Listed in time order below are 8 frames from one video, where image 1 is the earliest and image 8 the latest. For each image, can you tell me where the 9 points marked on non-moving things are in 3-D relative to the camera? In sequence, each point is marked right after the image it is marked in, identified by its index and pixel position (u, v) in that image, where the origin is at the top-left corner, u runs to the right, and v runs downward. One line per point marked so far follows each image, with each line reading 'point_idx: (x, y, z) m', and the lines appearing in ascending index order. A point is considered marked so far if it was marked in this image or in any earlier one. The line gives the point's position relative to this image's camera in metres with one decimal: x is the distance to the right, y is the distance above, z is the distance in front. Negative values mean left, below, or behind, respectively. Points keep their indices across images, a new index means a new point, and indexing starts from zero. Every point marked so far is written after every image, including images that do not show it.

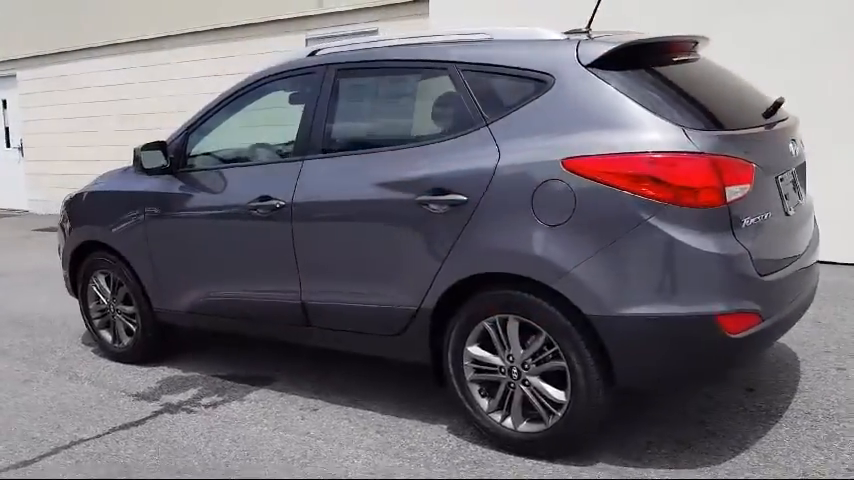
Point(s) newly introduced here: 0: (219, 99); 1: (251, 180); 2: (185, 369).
0: (-1.2, +0.9, +4.8) m
1: (-1.0, +0.4, +4.5) m
2: (-1.6, -0.9, +5.3) m
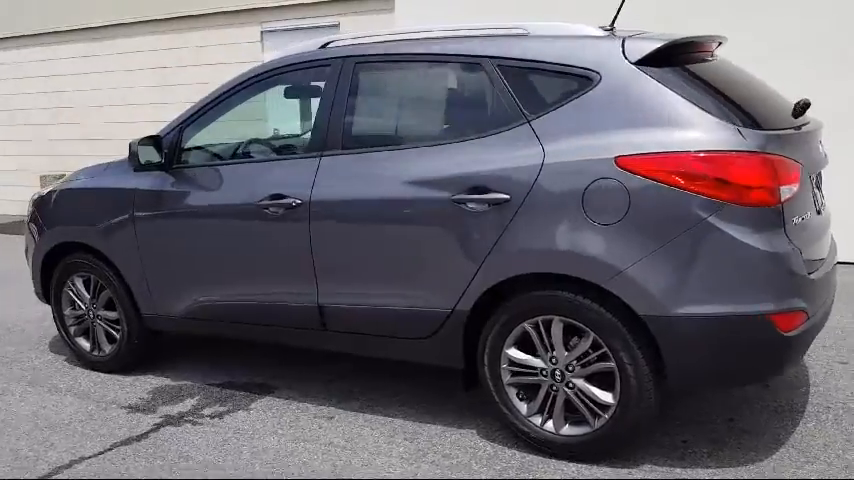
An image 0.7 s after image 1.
0: (-1.2, +0.9, +4.6) m
1: (-0.9, +0.3, +4.3) m
2: (-1.6, -0.9, +5.0) m
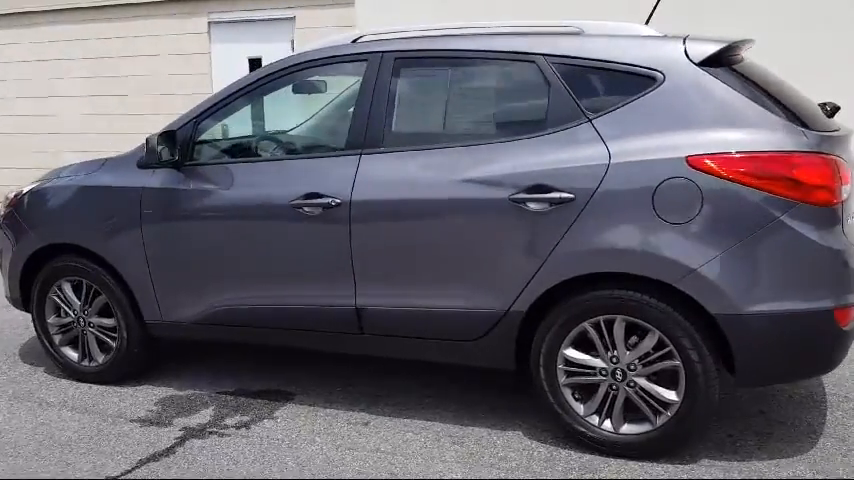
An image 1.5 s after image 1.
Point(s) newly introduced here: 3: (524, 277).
0: (-1.0, +0.9, +4.4) m
1: (-0.7, +0.3, +4.1) m
2: (-1.5, -0.9, +4.7) m
3: (+0.5, -0.2, +3.7) m
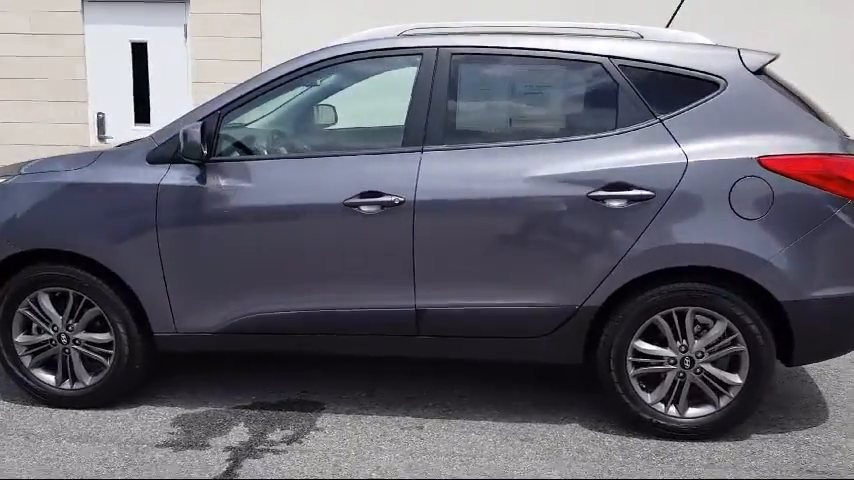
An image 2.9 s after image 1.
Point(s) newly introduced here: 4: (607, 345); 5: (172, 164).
0: (-0.8, +0.9, +4.0) m
1: (-0.4, +0.3, +3.9) m
2: (-1.3, -0.9, +4.3) m
3: (+0.8, -0.2, +3.8) m
4: (+0.9, -0.5, +3.8) m
5: (-1.3, +0.4, +4.0) m
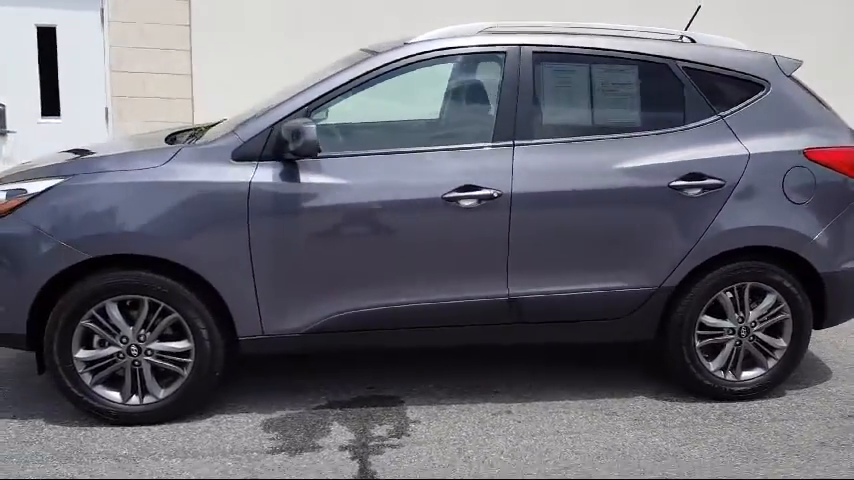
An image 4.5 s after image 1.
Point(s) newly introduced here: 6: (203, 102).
0: (-0.3, +0.9, +4.0) m
1: (+0.1, +0.4, +3.9) m
2: (-0.9, -0.9, +4.1) m
3: (+1.3, -0.1, +4.1) m
4: (+1.4, -0.4, +4.2) m
5: (-0.8, +0.4, +3.8) m
6: (-2.4, +1.4, +8.1) m
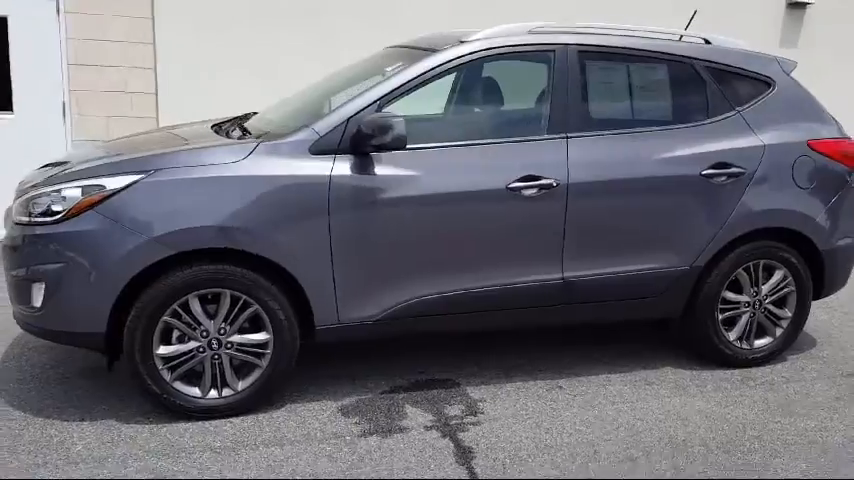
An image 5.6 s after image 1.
0: (0.0, +1.0, +4.2) m
1: (+0.4, +0.4, +4.2) m
2: (-0.5, -0.9, +4.2) m
3: (+1.6, 0.0, +4.6) m
4: (+1.7, -0.3, +4.7) m
5: (-0.5, +0.4, +4.0) m
6: (-2.7, +1.4, +7.9) m
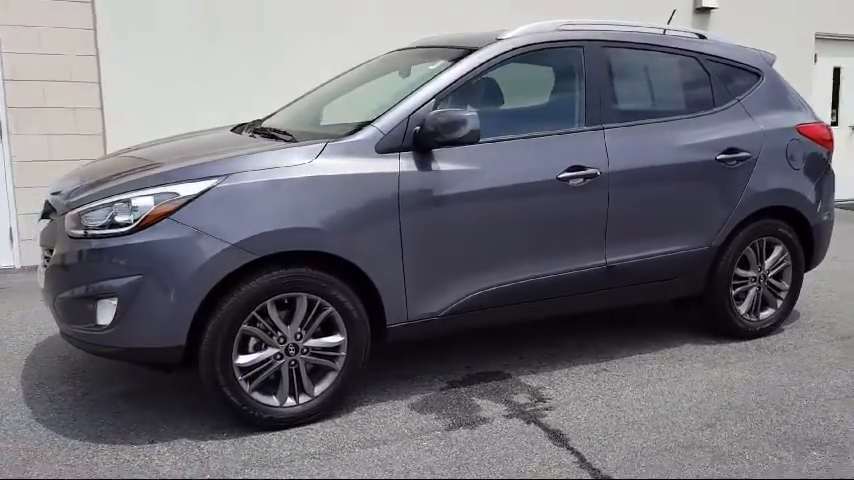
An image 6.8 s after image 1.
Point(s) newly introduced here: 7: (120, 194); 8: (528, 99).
0: (+0.2, +1.0, +4.3) m
1: (+0.7, +0.5, +4.3) m
2: (-0.1, -0.8, +4.2) m
3: (+1.8, +0.1, +4.9) m
4: (+1.9, -0.2, +5.0) m
5: (-0.1, +0.4, +4.0) m
6: (-3.0, +1.2, +7.5) m
7: (-1.4, +0.2, +3.6) m
8: (+0.6, +0.8, +4.4) m
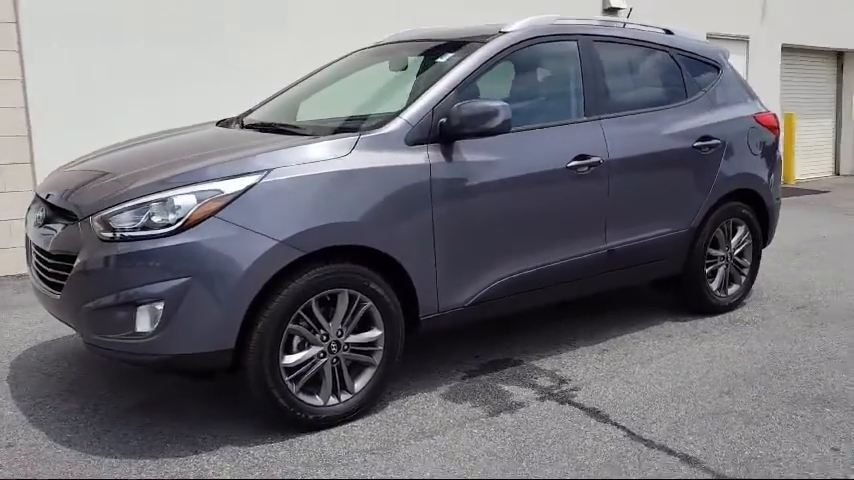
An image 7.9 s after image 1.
0: (+0.3, +1.0, +4.3) m
1: (+0.7, +0.6, +4.5) m
2: (0.0, -0.8, +4.2) m
3: (+1.8, +0.2, +5.2) m
4: (+1.9, -0.1, +5.3) m
5: (0.0, +0.5, +4.0) m
6: (-3.5, +1.1, +7.0) m
7: (-1.2, +0.2, +3.4) m
8: (+0.6, +0.9, +4.5) m
